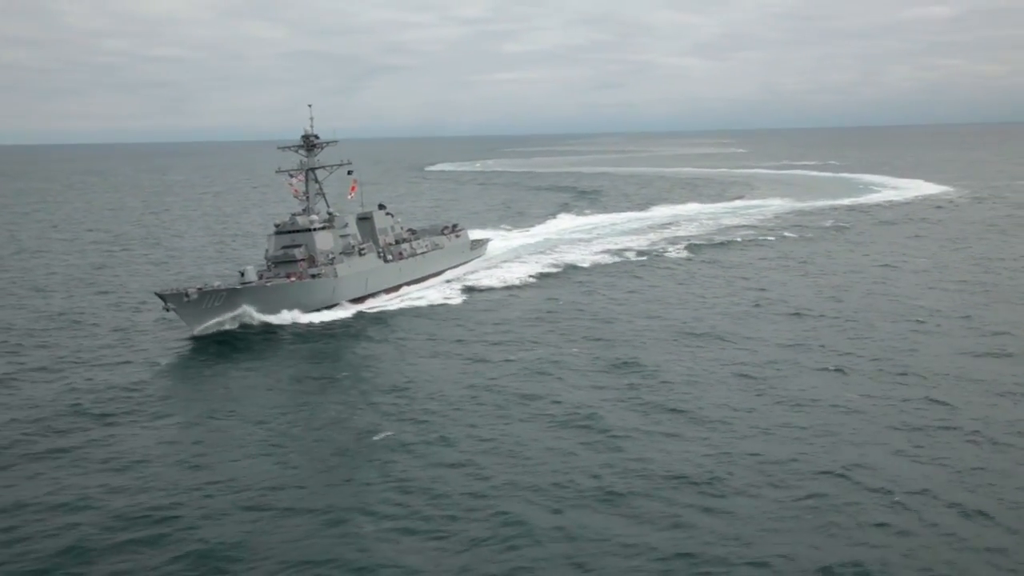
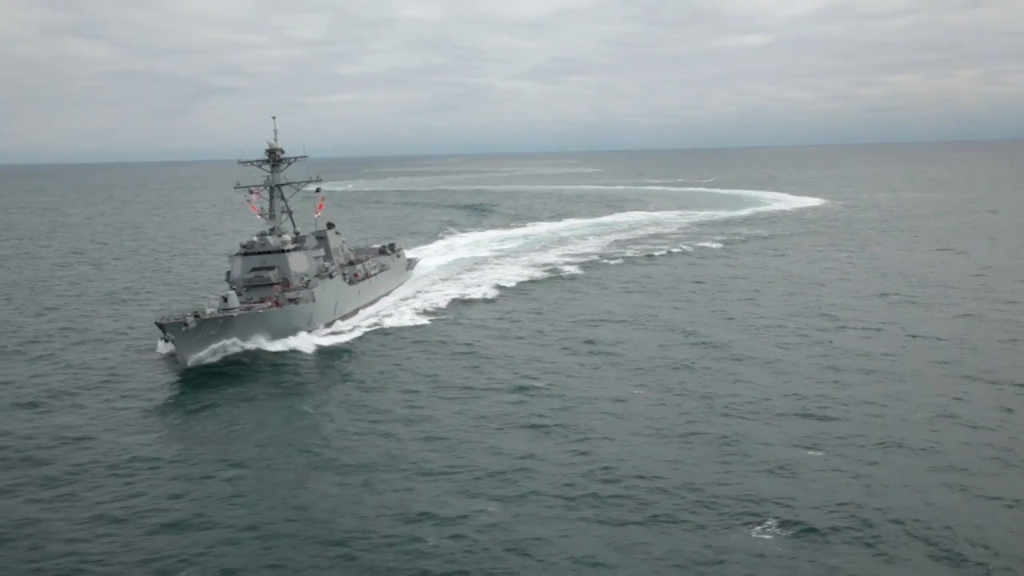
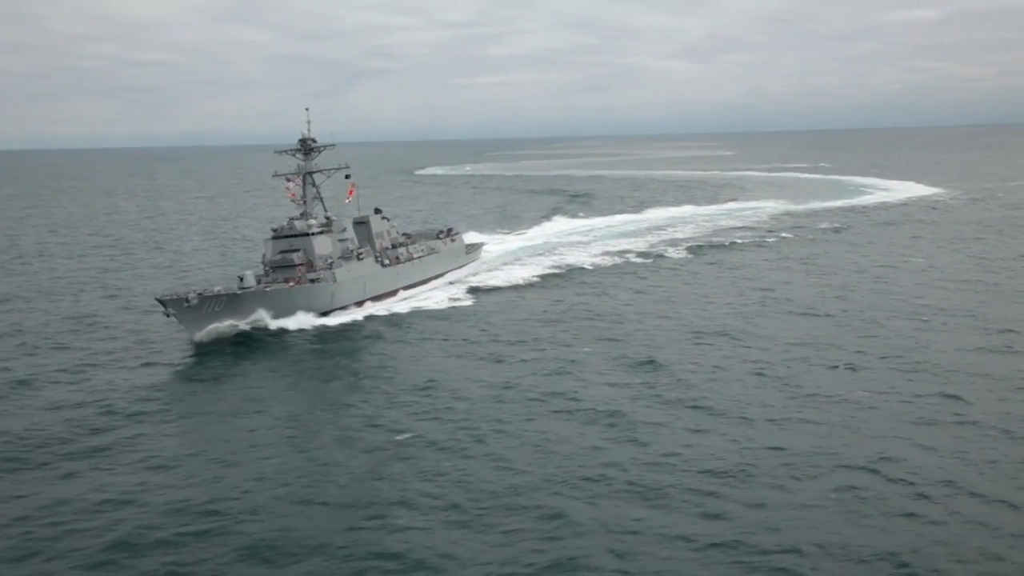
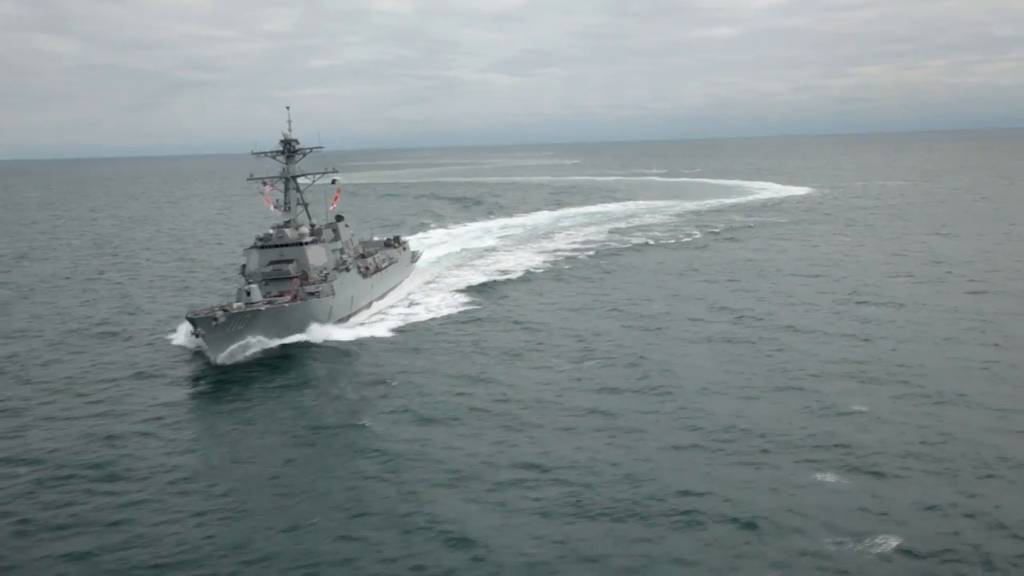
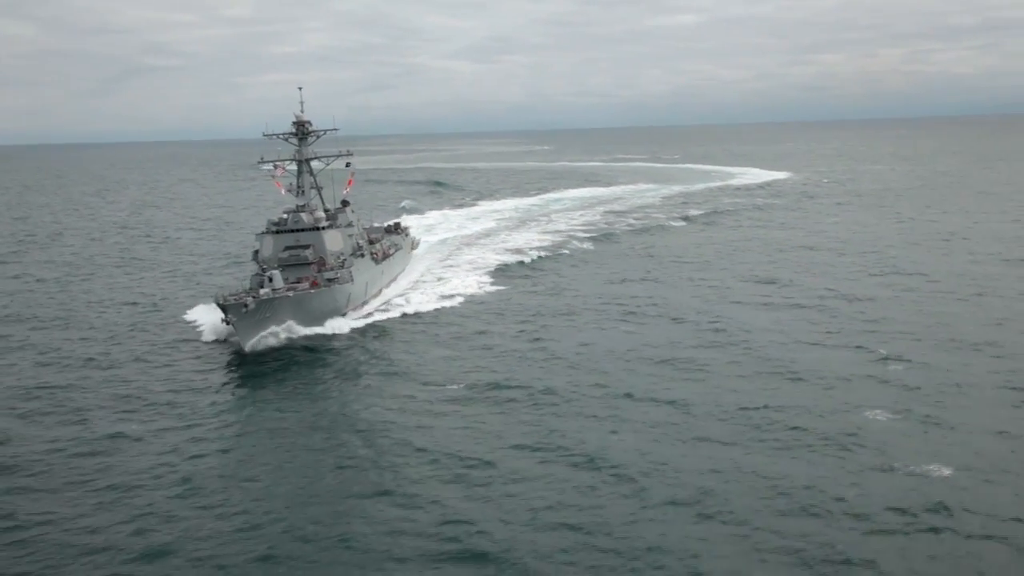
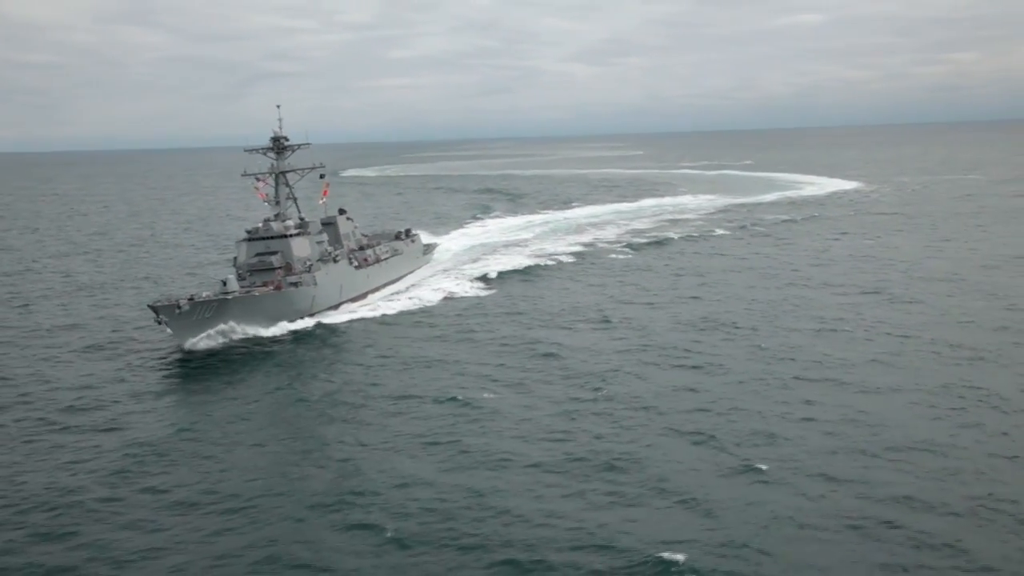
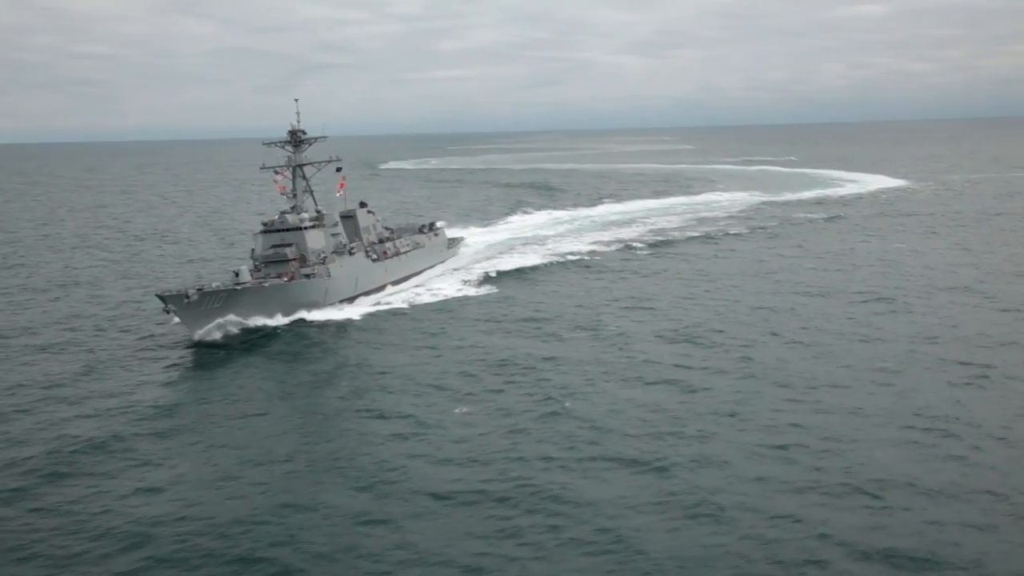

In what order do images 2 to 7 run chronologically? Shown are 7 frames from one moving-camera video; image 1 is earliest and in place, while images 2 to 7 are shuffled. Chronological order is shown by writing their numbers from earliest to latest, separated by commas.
3, 7, 6, 2, 4, 5
